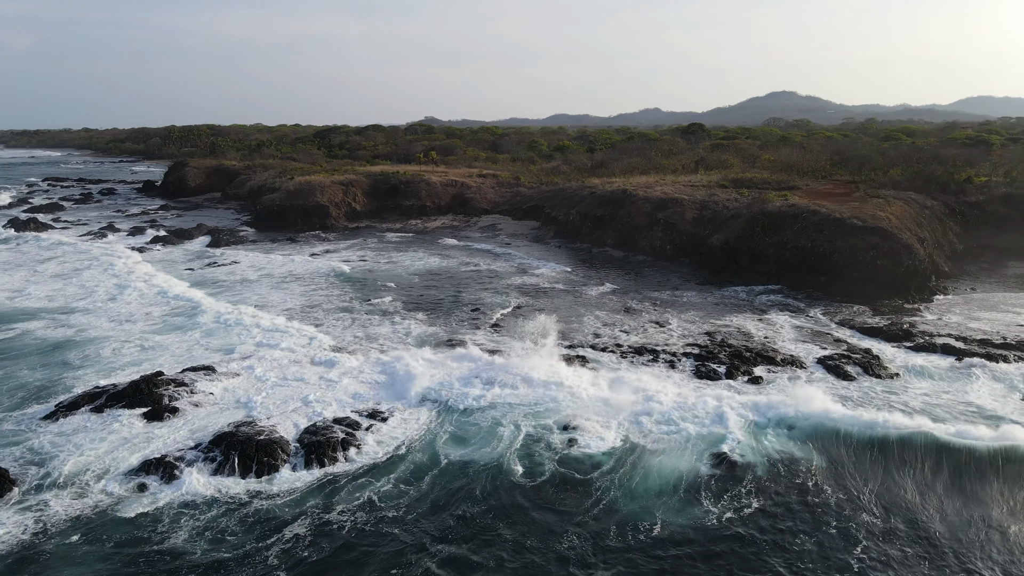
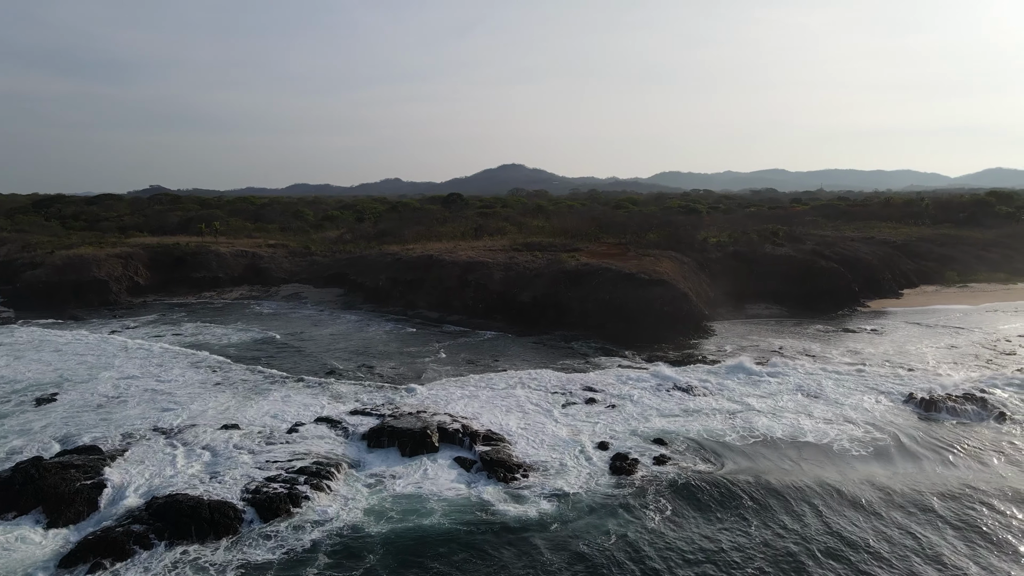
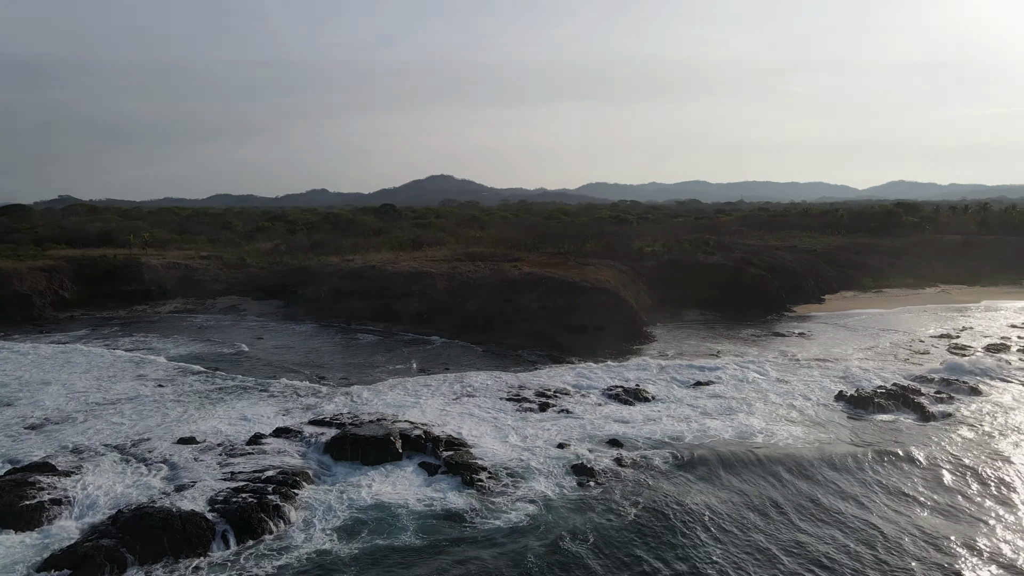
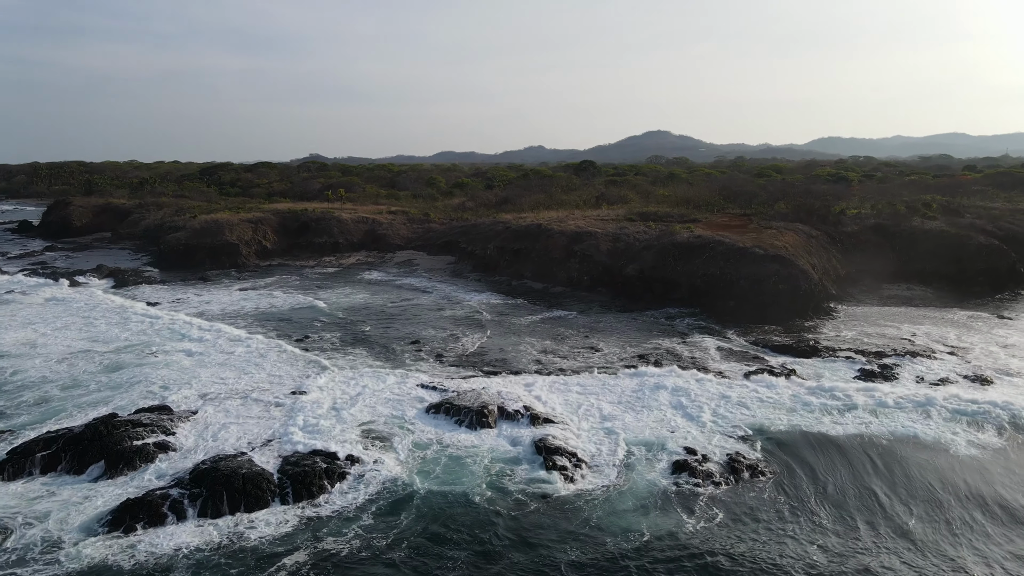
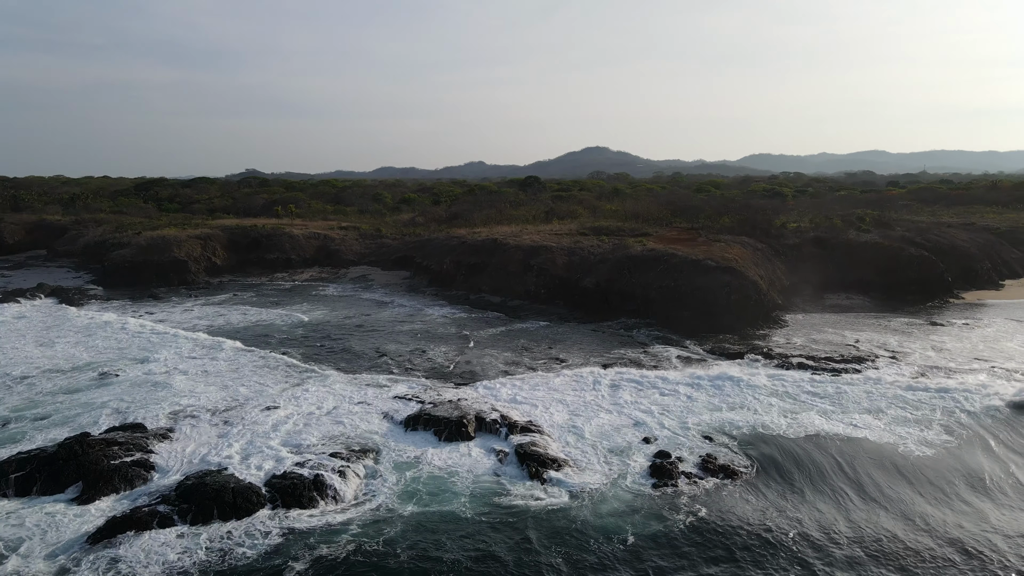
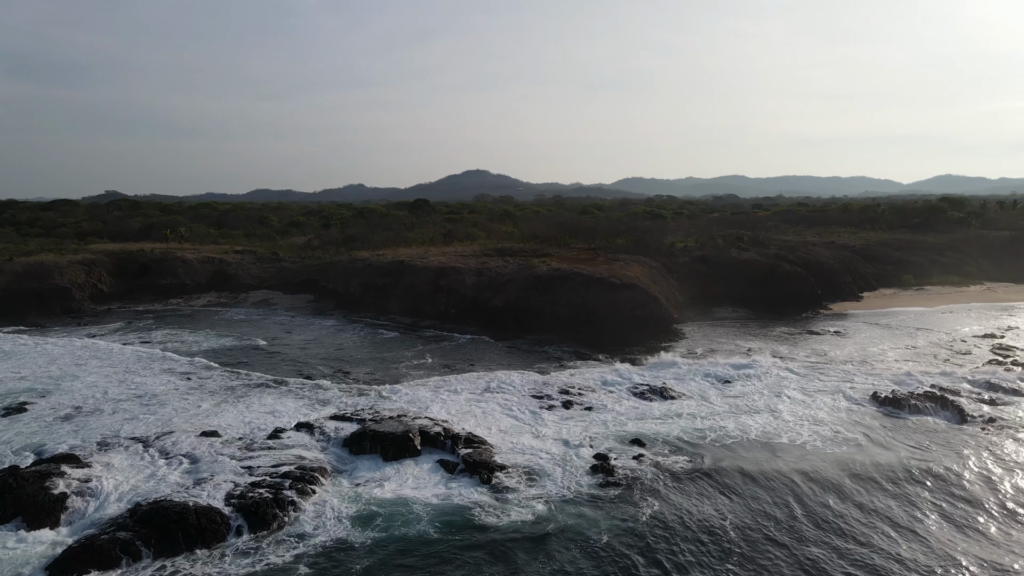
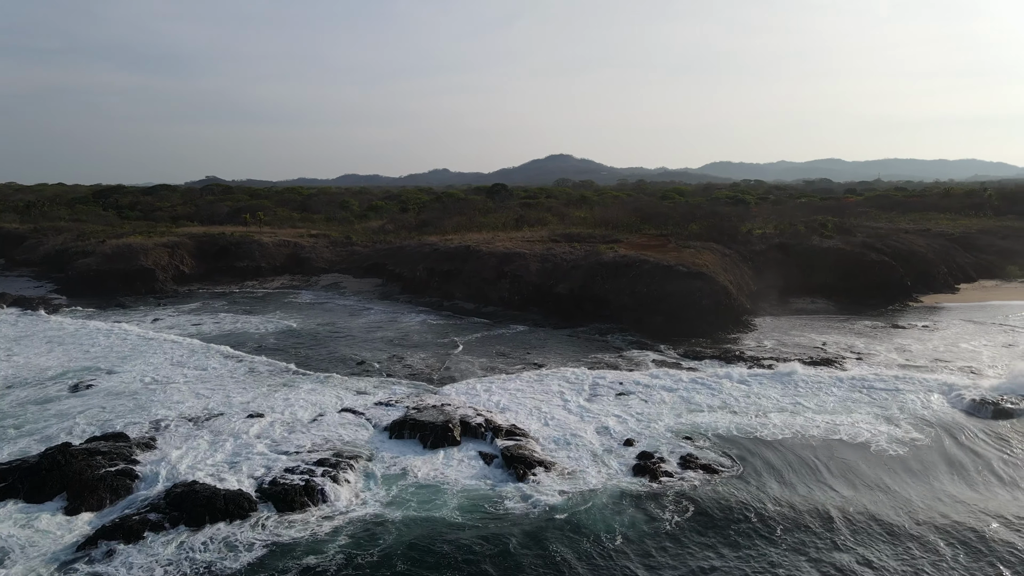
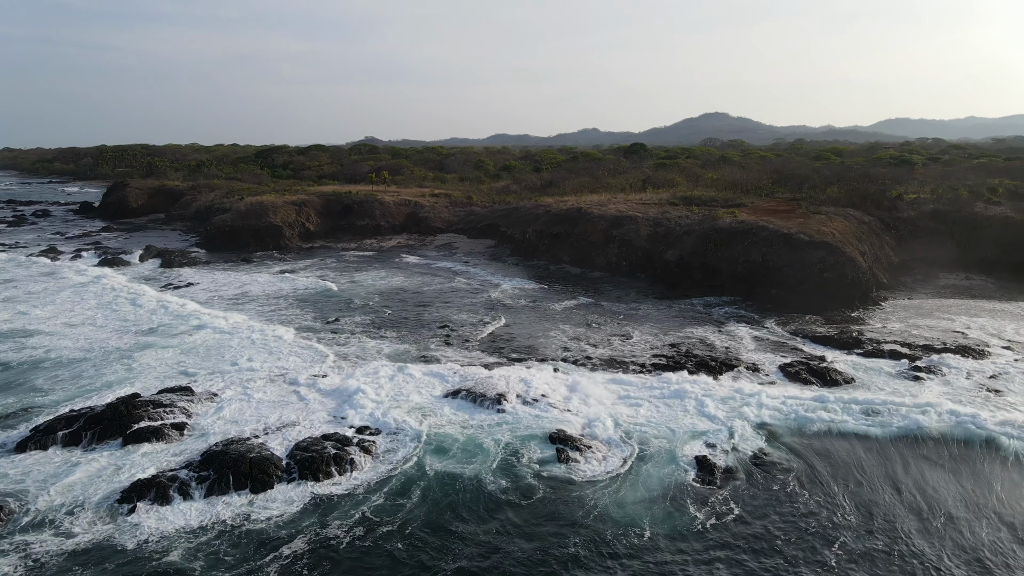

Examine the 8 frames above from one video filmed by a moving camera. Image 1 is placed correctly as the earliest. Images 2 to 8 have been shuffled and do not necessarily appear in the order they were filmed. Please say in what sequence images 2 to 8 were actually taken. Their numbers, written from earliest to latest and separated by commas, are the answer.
8, 4, 5, 7, 2, 6, 3
